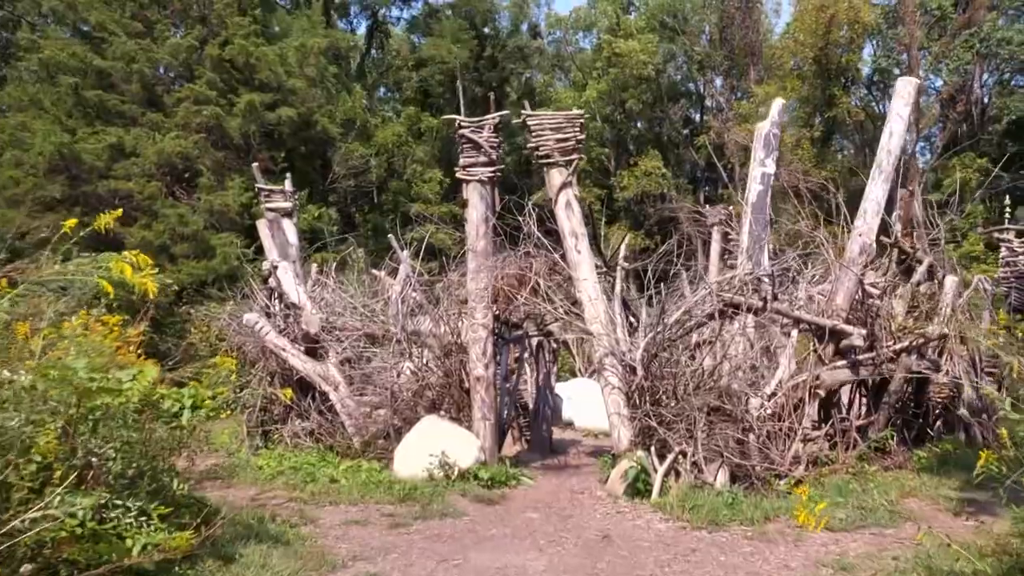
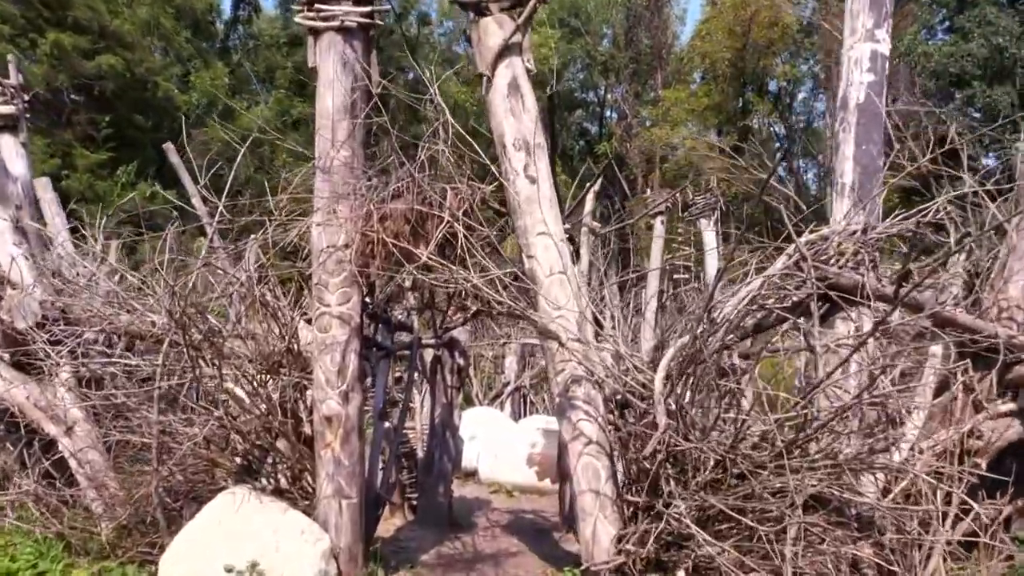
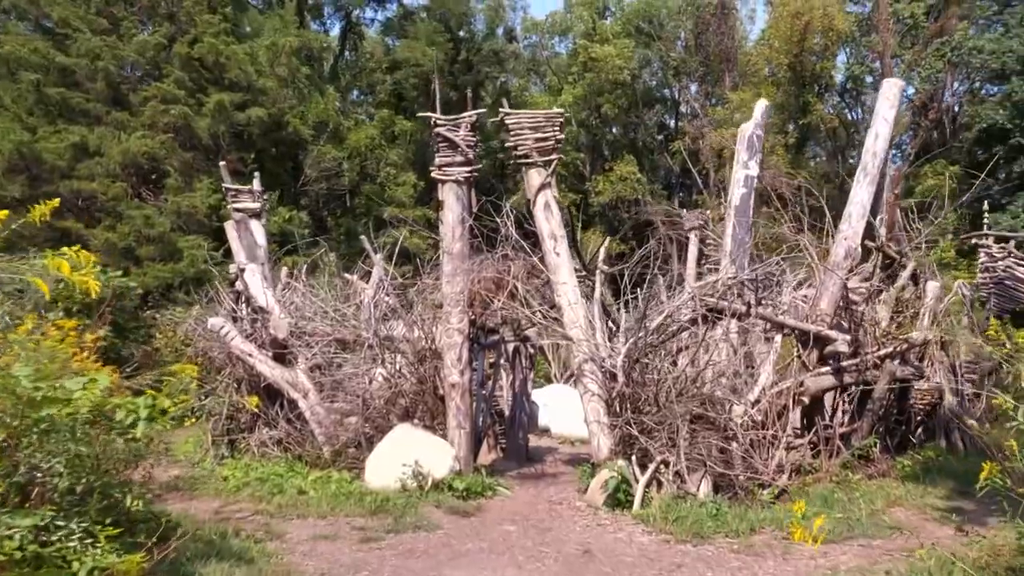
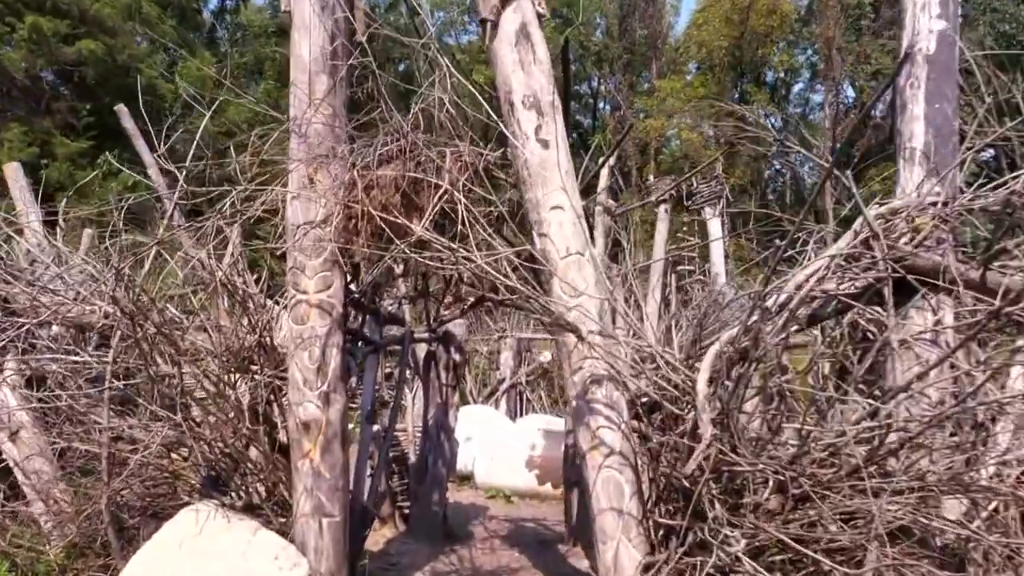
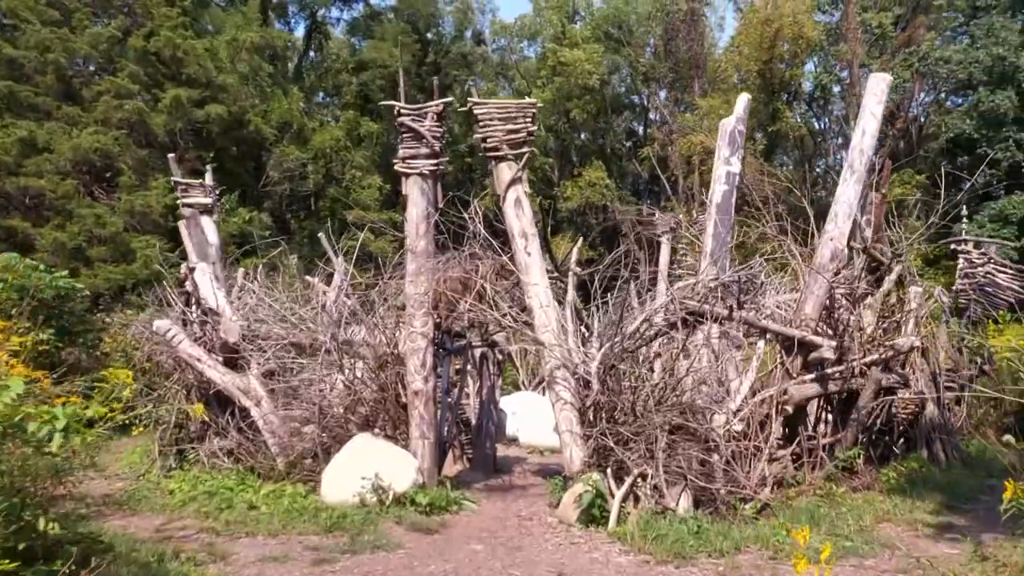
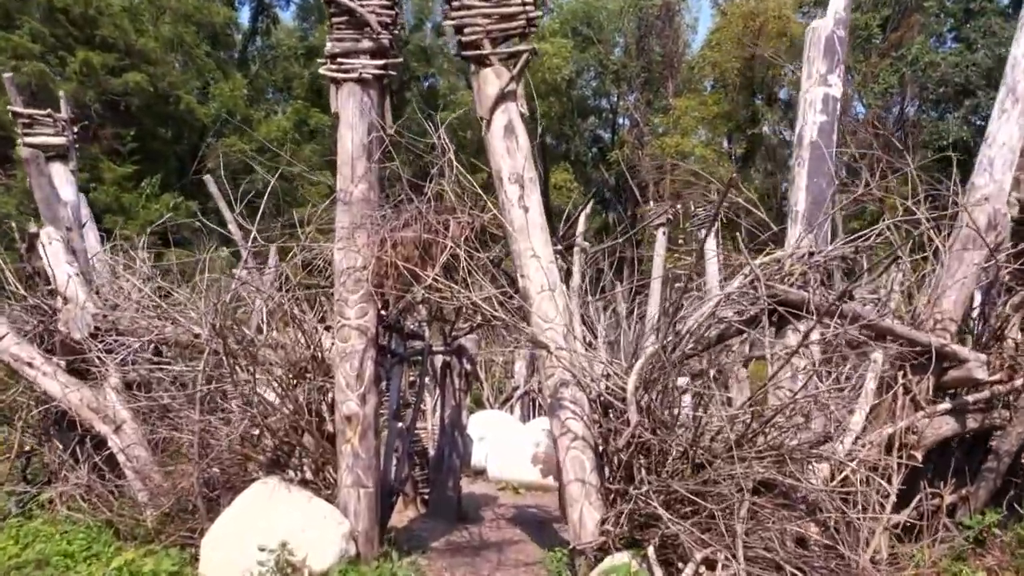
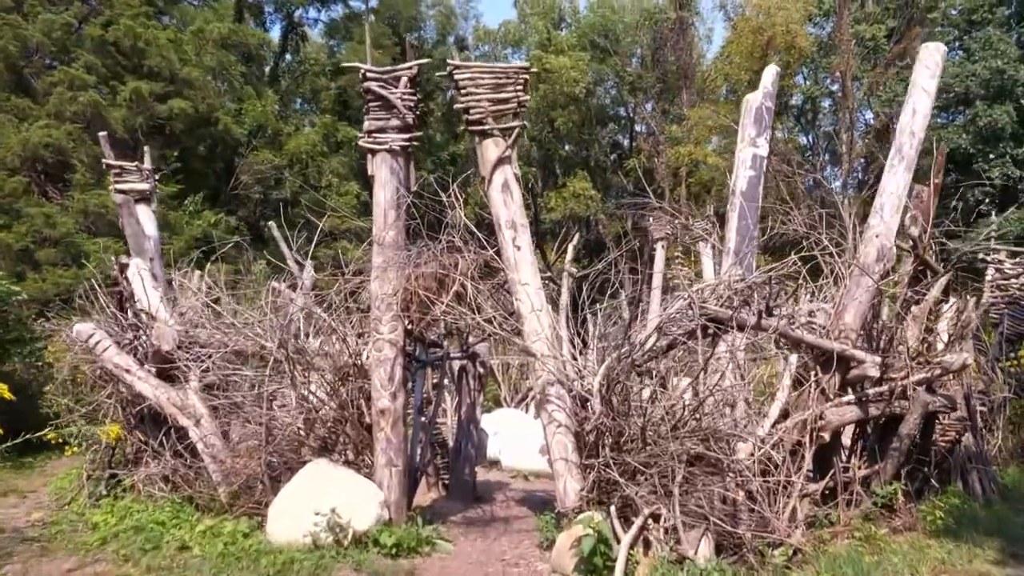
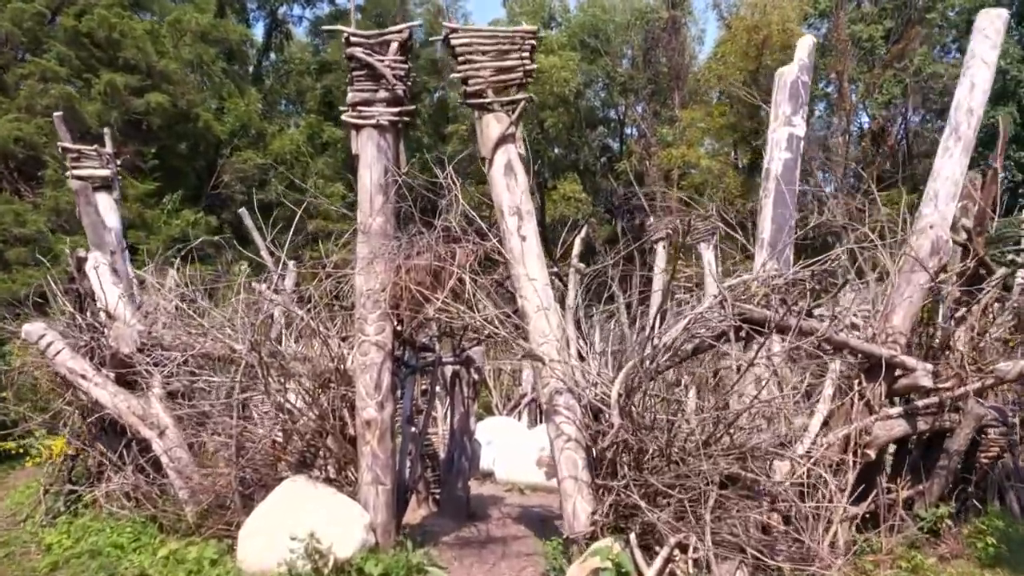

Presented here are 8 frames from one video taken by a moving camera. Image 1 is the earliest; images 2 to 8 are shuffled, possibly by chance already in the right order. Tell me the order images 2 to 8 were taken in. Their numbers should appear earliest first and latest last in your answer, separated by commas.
3, 5, 7, 8, 6, 2, 4
